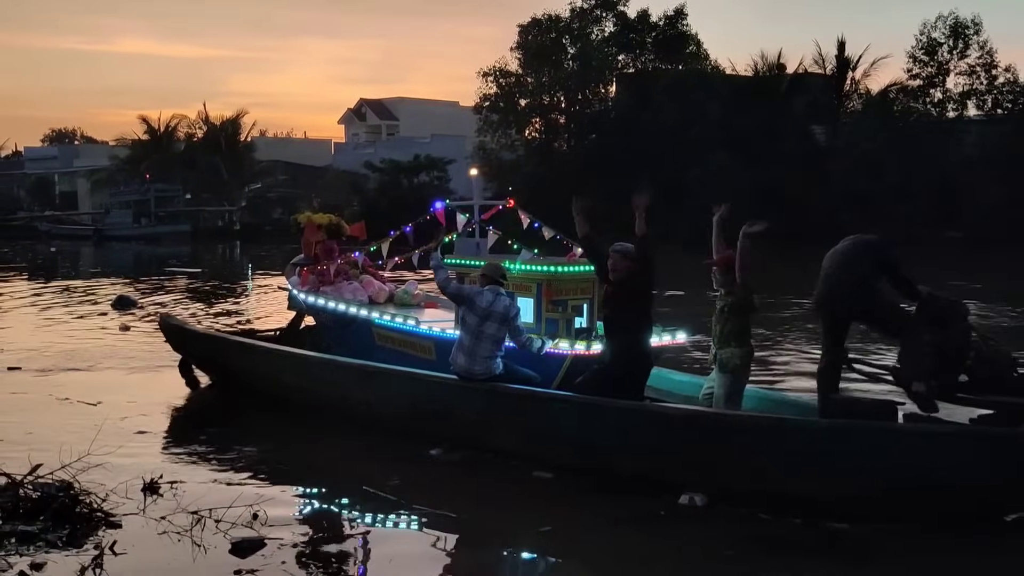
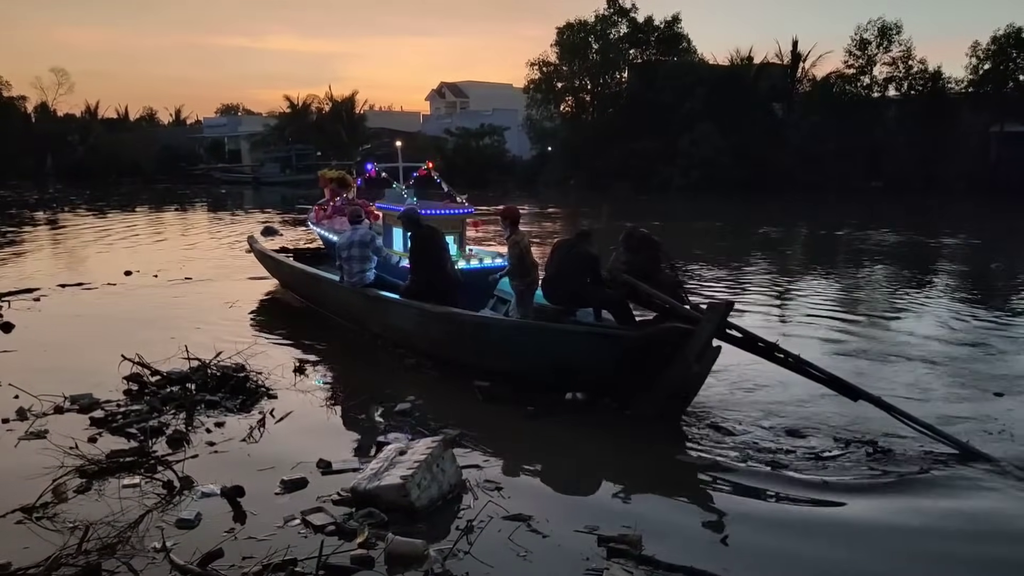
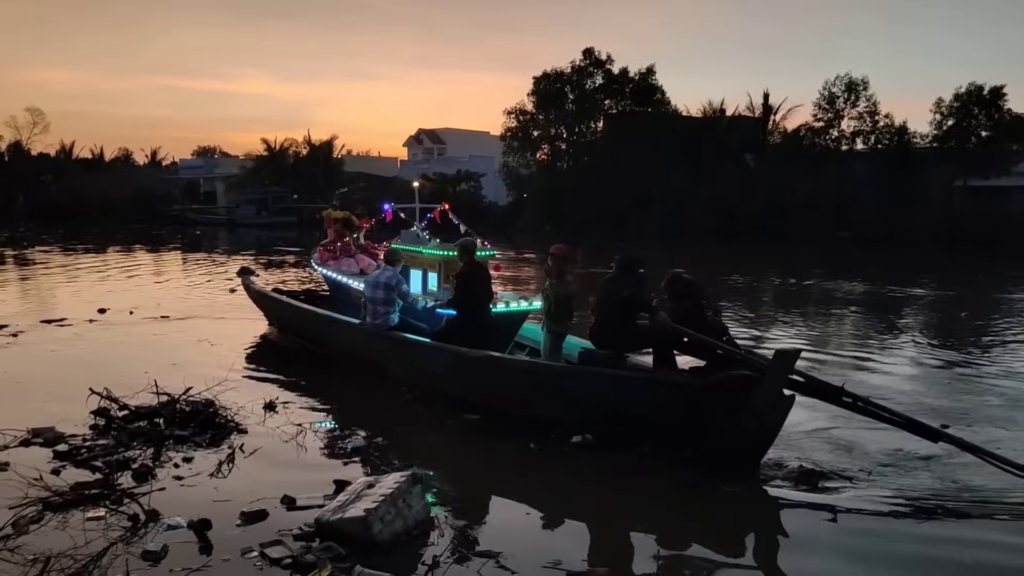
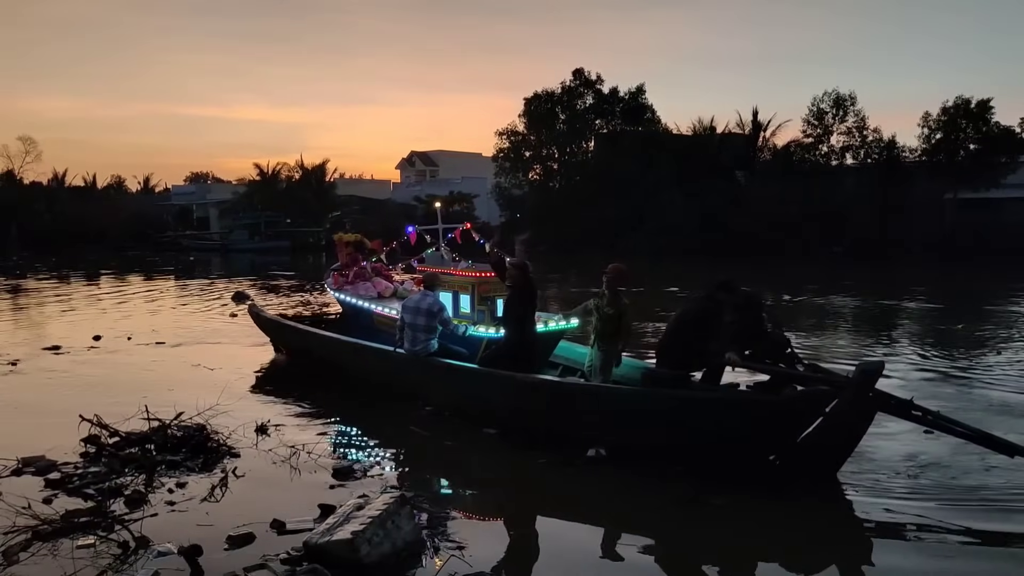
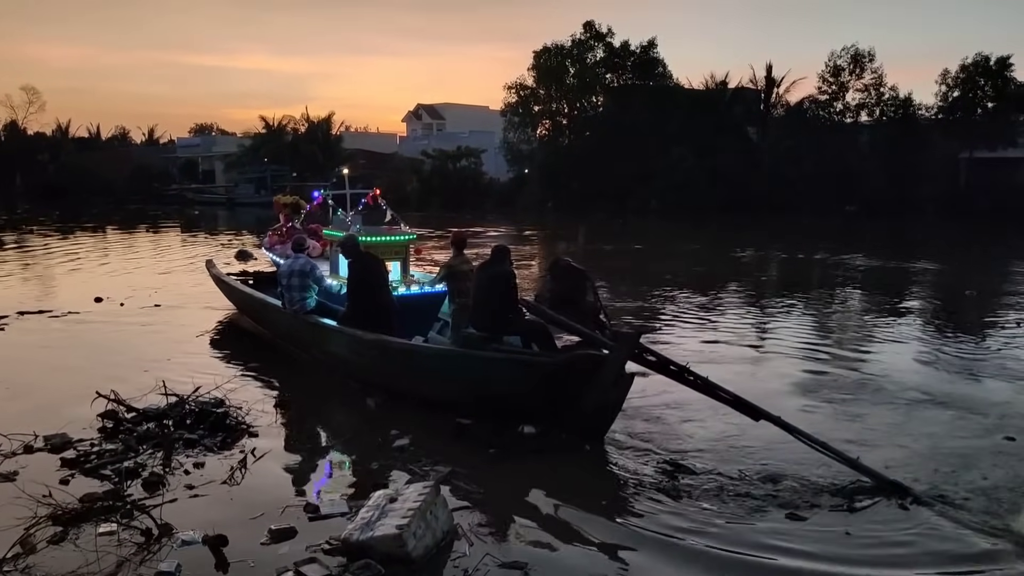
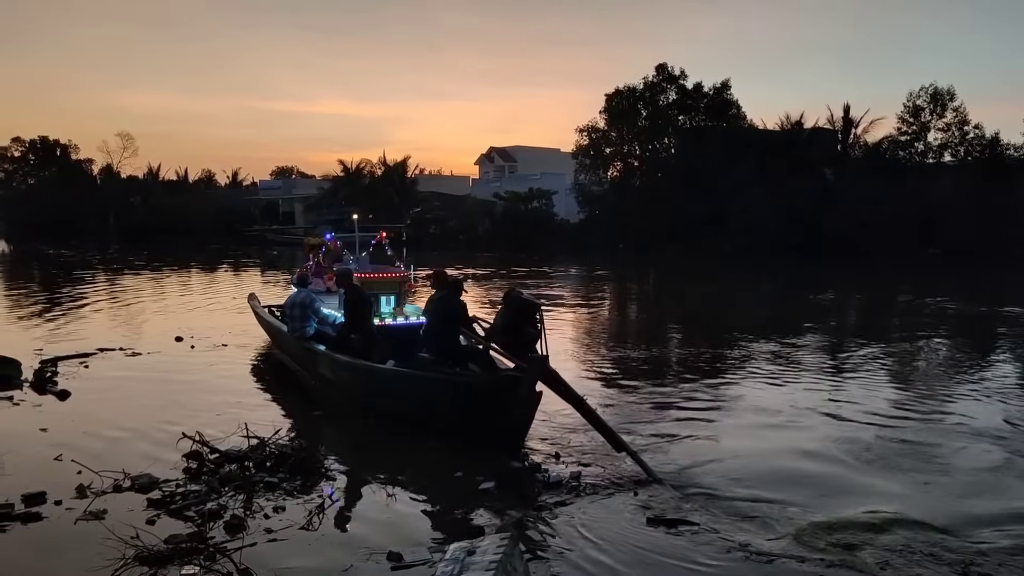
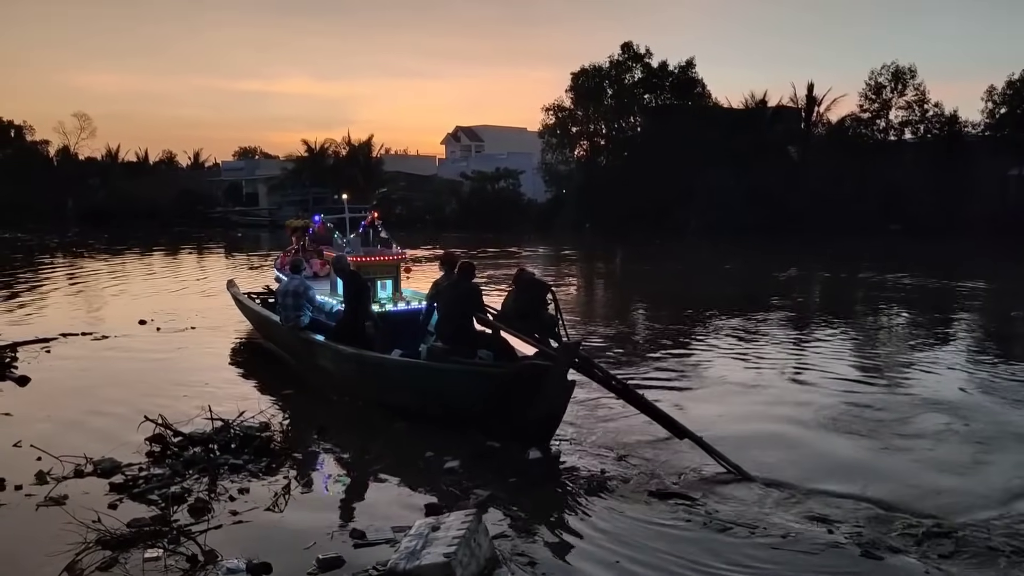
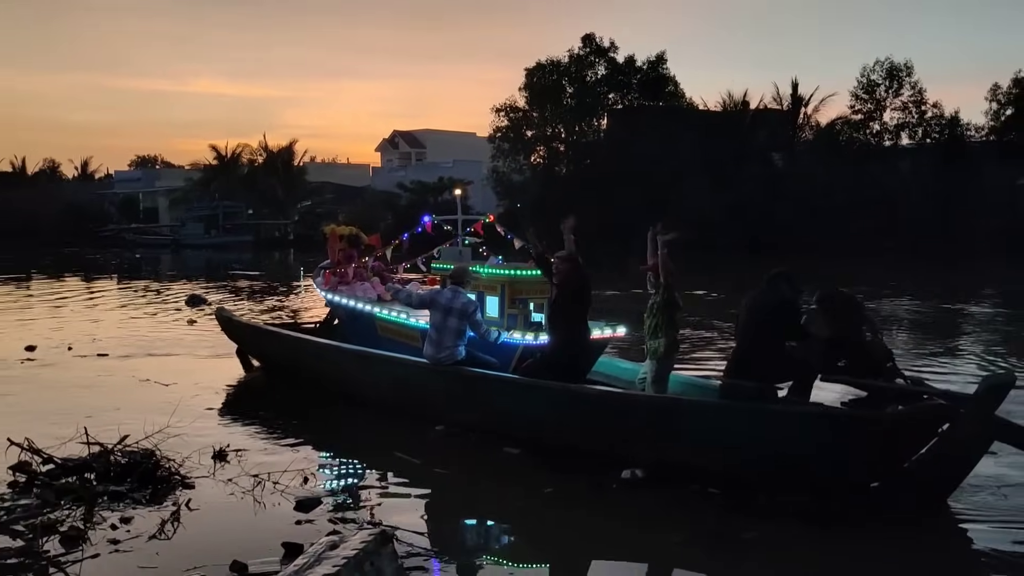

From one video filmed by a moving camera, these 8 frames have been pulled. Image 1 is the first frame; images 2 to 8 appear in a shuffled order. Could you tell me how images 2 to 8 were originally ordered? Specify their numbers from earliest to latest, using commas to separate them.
8, 4, 3, 2, 5, 7, 6
